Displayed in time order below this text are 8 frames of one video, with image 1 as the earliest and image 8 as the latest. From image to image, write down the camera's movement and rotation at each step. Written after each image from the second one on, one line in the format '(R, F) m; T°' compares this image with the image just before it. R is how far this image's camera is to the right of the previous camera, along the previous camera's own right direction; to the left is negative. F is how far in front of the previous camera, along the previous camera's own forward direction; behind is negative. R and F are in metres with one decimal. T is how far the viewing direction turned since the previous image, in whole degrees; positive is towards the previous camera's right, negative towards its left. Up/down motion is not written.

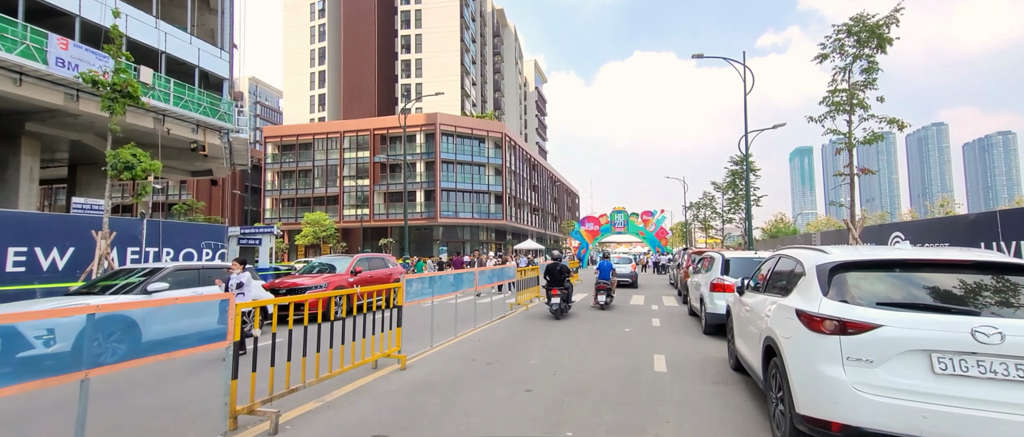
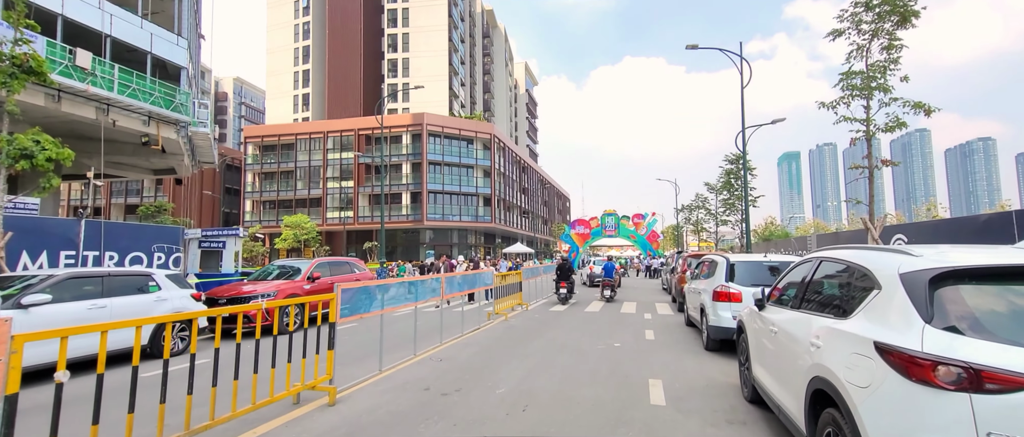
(+0.4, +1.3) m; +1°
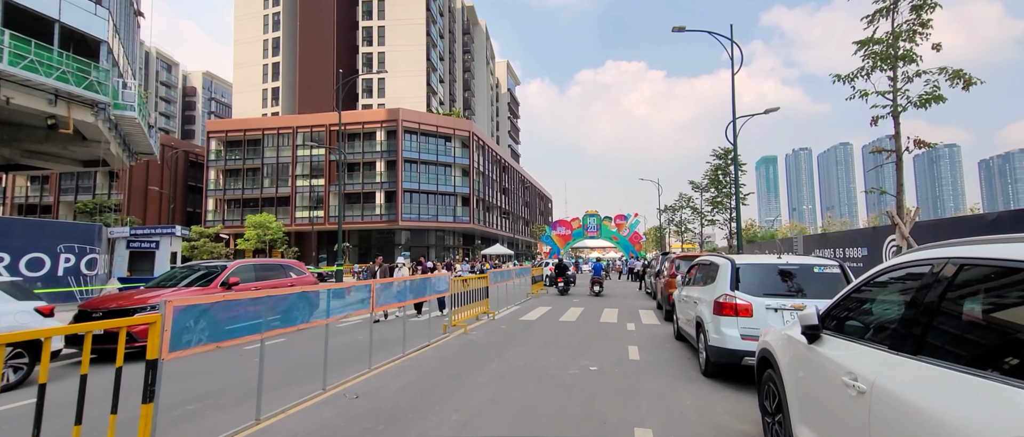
(+0.5, +1.8) m; +2°
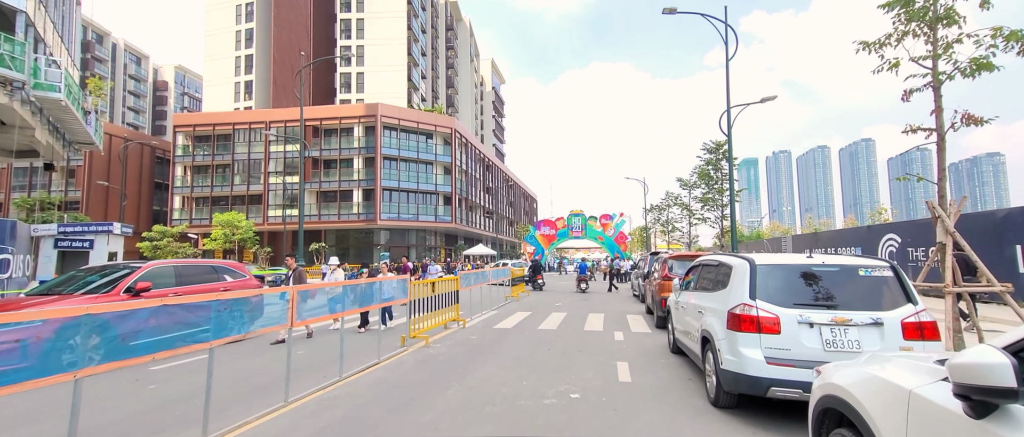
(+0.3, +1.5) m; +2°
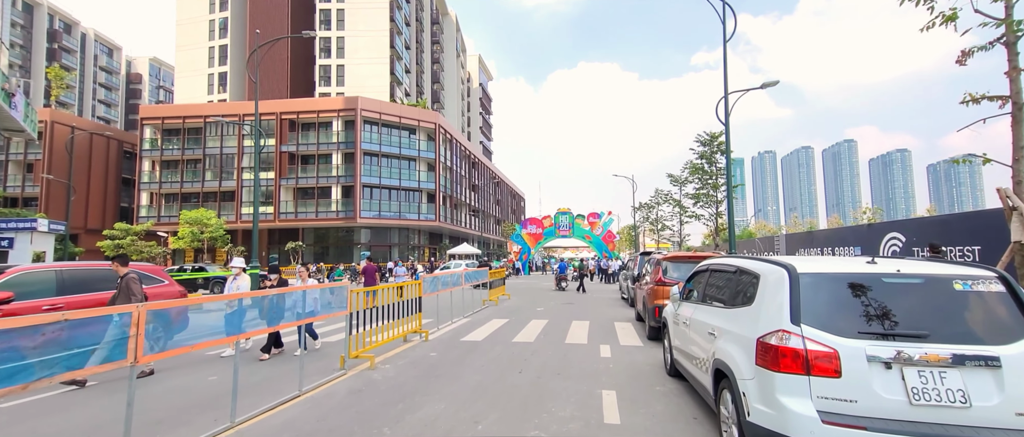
(+0.4, +1.5) m; +1°
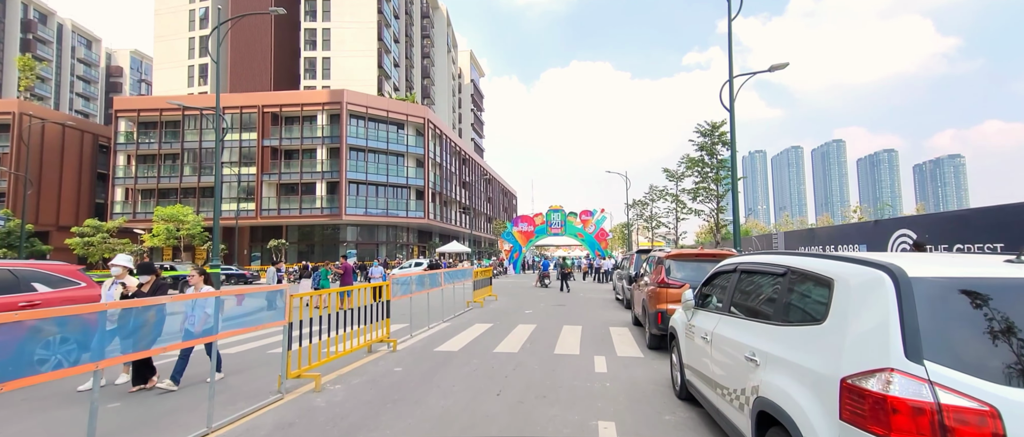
(+0.2, +1.3) m; +1°
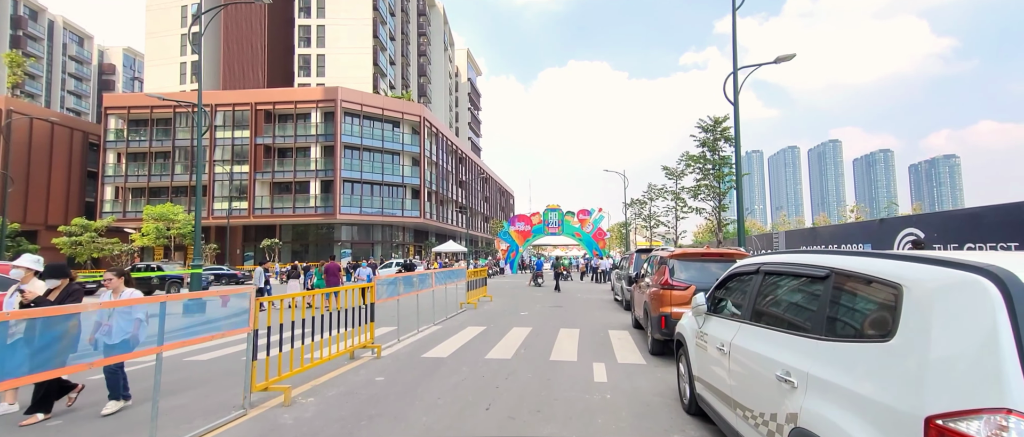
(+0.1, +0.6) m; 0°
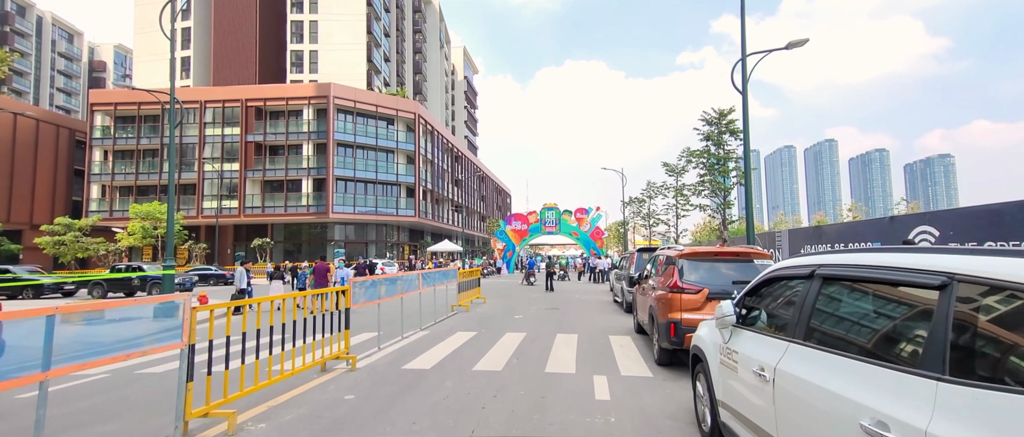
(+0.1, +0.8) m; 0°
